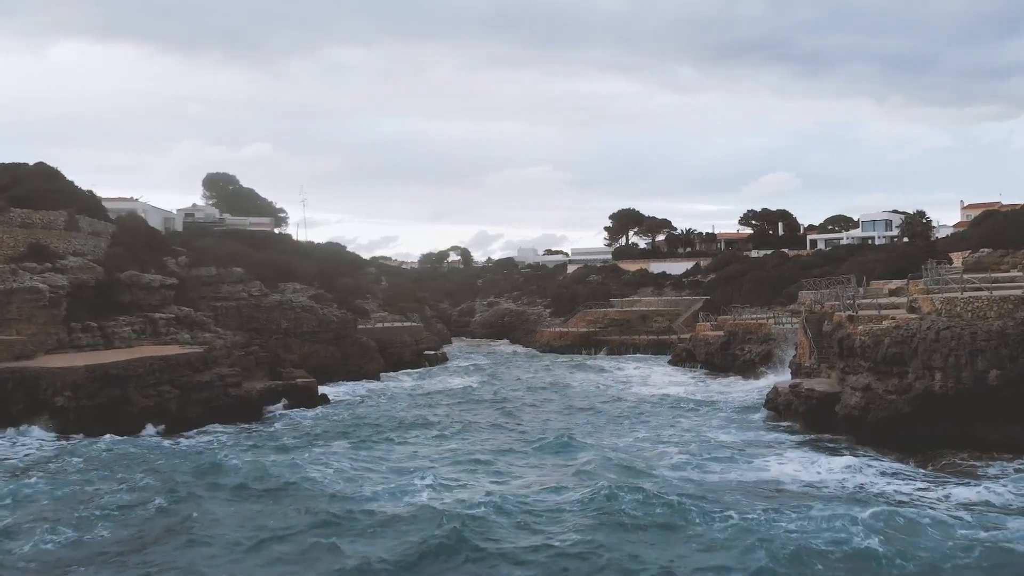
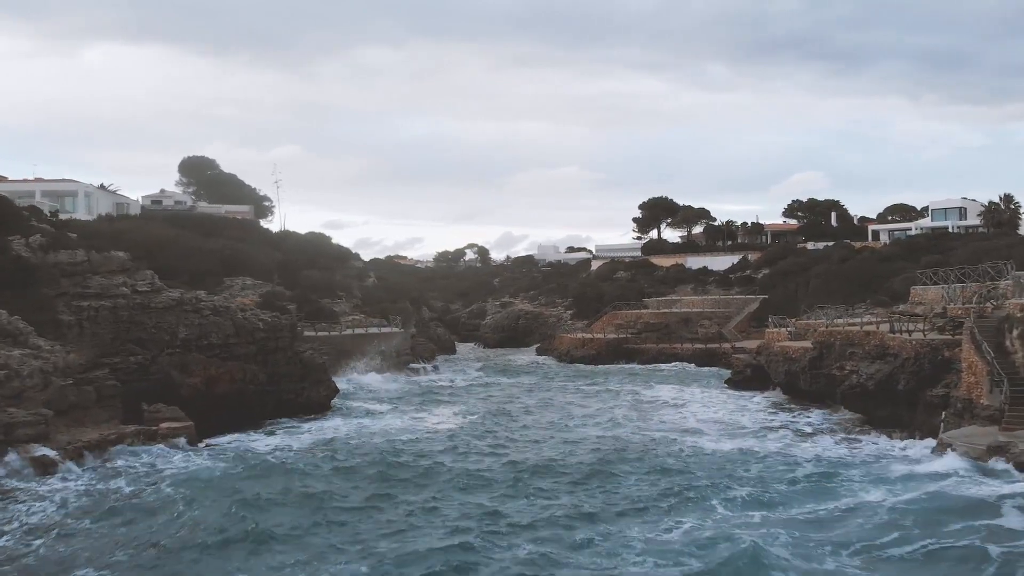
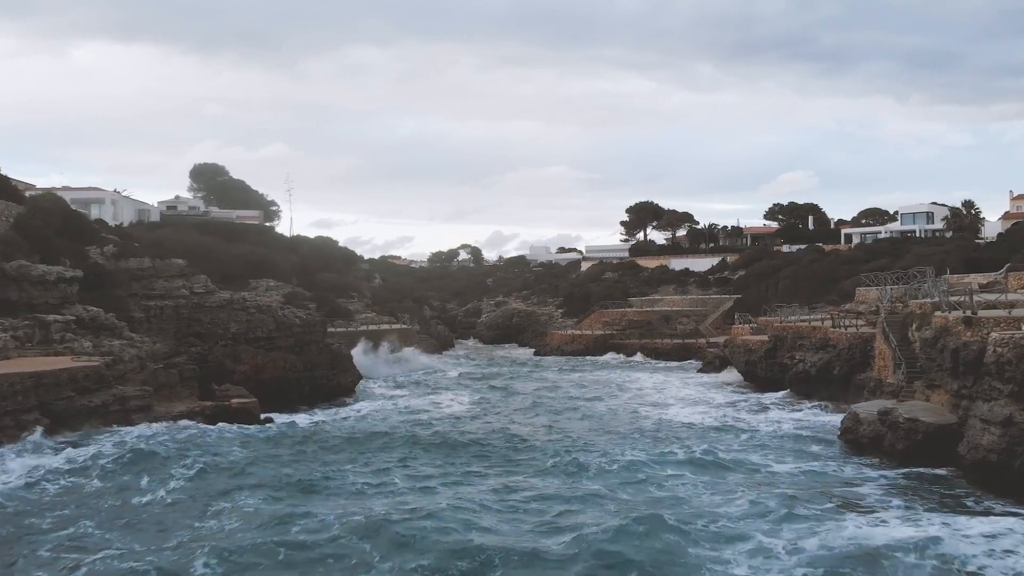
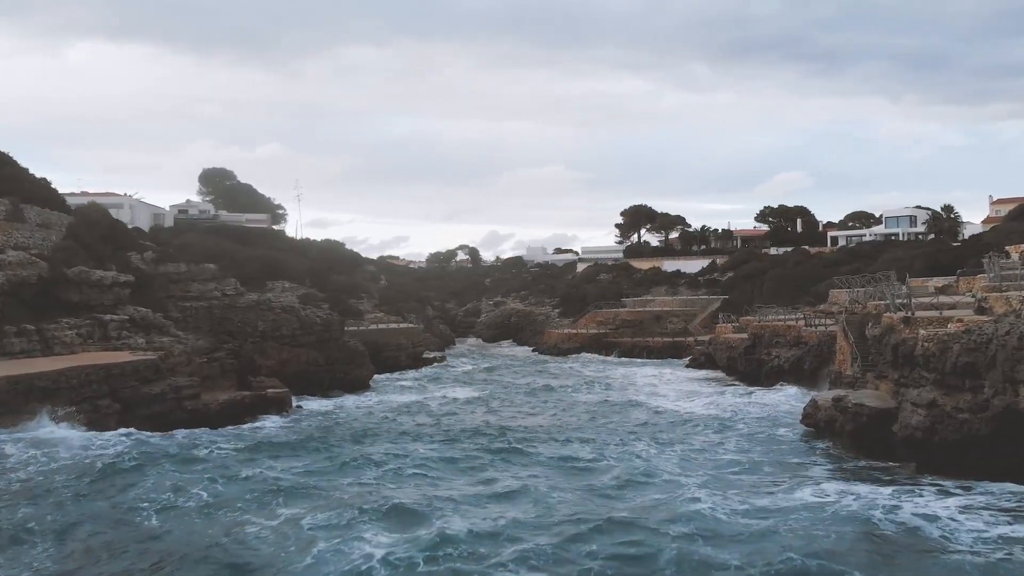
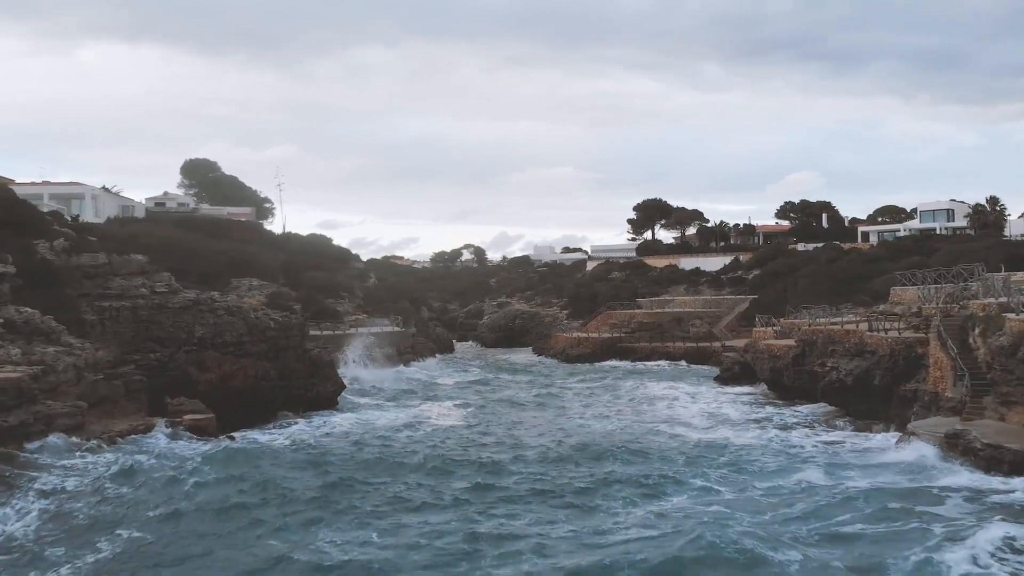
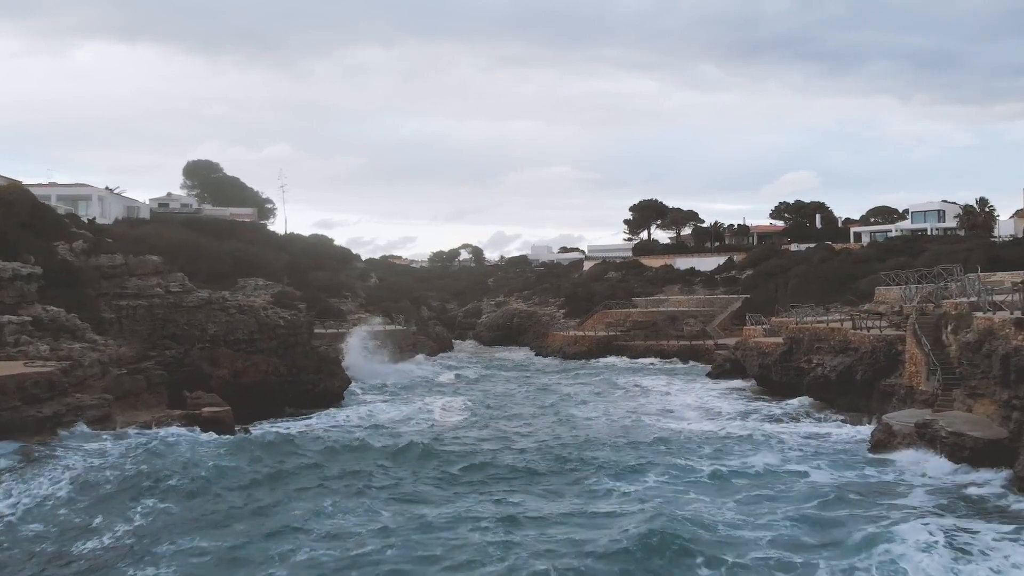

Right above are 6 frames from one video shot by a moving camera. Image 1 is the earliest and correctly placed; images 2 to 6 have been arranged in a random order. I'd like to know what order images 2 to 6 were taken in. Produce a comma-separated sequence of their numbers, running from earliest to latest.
4, 3, 6, 5, 2
